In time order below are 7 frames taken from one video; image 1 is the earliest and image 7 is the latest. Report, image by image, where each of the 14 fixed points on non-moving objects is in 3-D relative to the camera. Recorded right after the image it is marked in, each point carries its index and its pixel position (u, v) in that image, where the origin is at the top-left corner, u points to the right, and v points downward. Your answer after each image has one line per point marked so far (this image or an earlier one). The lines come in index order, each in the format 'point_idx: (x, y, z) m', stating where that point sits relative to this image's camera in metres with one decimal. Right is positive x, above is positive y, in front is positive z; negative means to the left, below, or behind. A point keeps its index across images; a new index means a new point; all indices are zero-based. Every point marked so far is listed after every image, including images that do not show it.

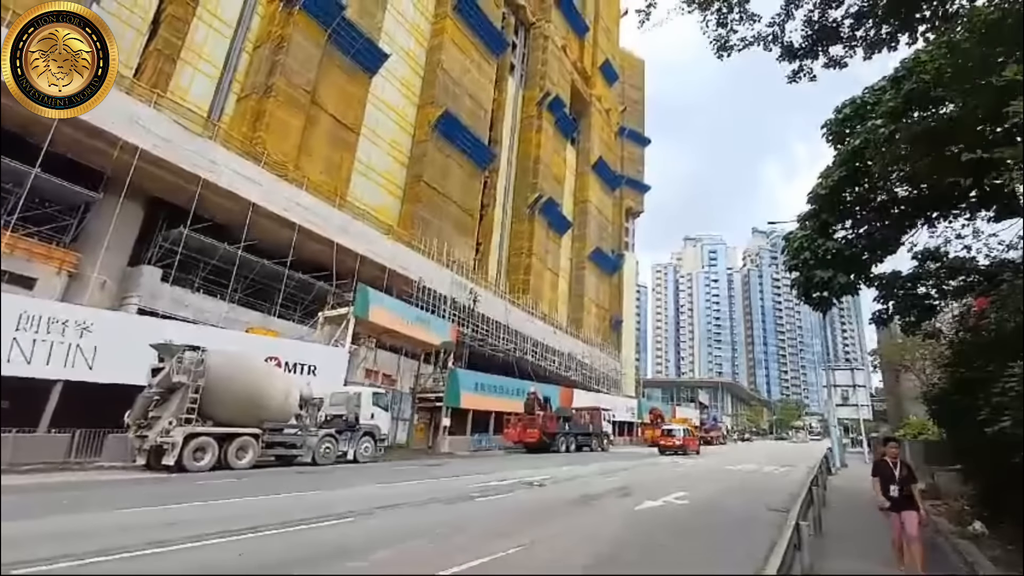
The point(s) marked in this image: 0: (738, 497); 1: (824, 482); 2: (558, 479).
0: (+4.5, -4.1, +10.9) m
1: (+8.0, -5.0, +14.3) m
2: (+1.0, -4.0, +11.9) m
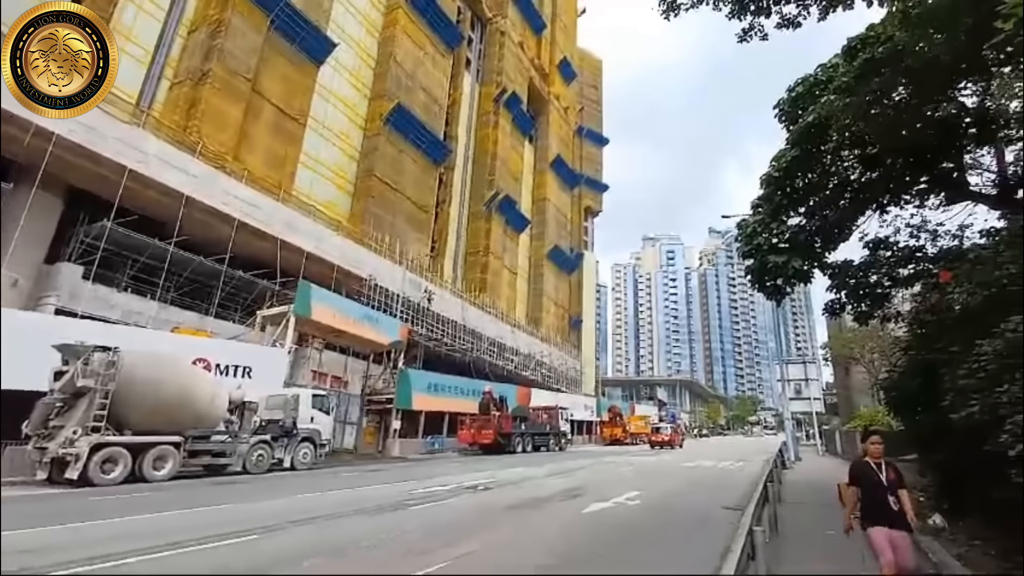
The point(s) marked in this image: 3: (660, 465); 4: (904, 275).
0: (+3.4, -3.9, +10.4) m
1: (+6.7, -4.8, +14.0) m
2: (-0.1, -3.8, +11.2) m
3: (+4.8, -5.8, +18.2) m
4: (+8.1, +0.3, +11.6) m
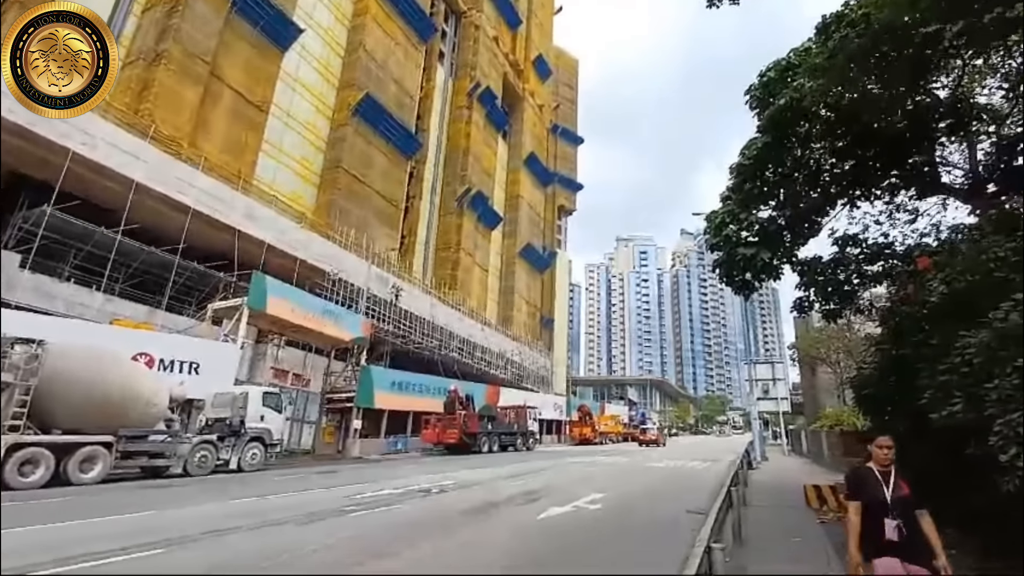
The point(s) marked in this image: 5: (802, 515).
0: (+2.6, -3.8, +10.0) m
1: (+5.7, -4.7, +13.8) m
2: (-1.0, -3.7, +10.6) m
3: (+3.6, -5.7, +17.9) m
4: (+7.3, +0.3, +11.4) m
5: (+4.8, -3.8, +9.3) m
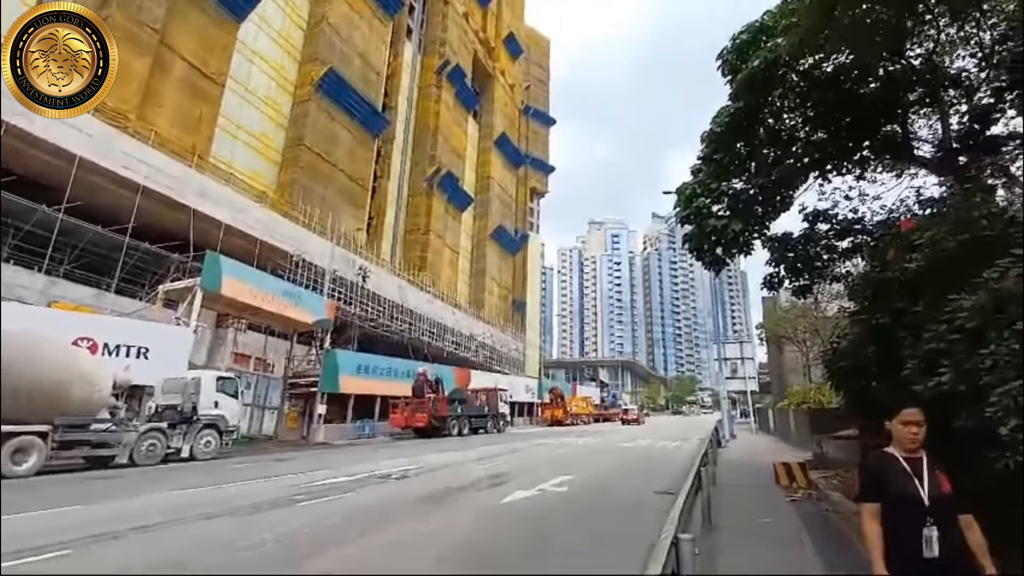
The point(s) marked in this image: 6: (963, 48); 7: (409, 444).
0: (+2.0, -3.4, +9.8) m
1: (+5.0, -4.2, +13.7) m
2: (-1.6, -3.3, +10.2) m
3: (+2.7, -5.0, +17.7) m
4: (+6.6, +0.8, +11.3) m
5: (+4.2, -3.4, +9.1) m
6: (+6.8, +3.6, +8.4) m
7: (-3.6, -5.5, +19.8) m
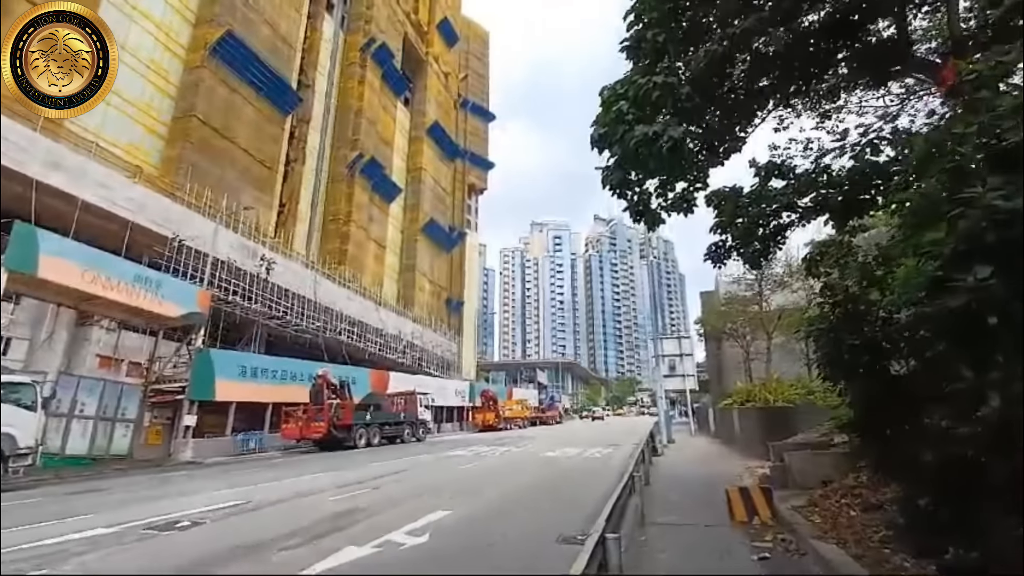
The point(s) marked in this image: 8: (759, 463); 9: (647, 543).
0: (+0.3, -2.9, +7.2) m
1: (+2.8, -3.7, +11.4) m
2: (-3.4, -2.8, +7.2) m
3: (+0.1, -4.6, +15.2) m
4: (+4.7, +1.3, +9.2) m
5: (+2.5, -2.9, +6.8) m
6: (+5.2, +4.1, +6.4) m
7: (-6.3, -5.1, +16.6) m
8: (+6.8, -4.8, +15.3) m
9: (+1.7, -2.9, +6.7) m
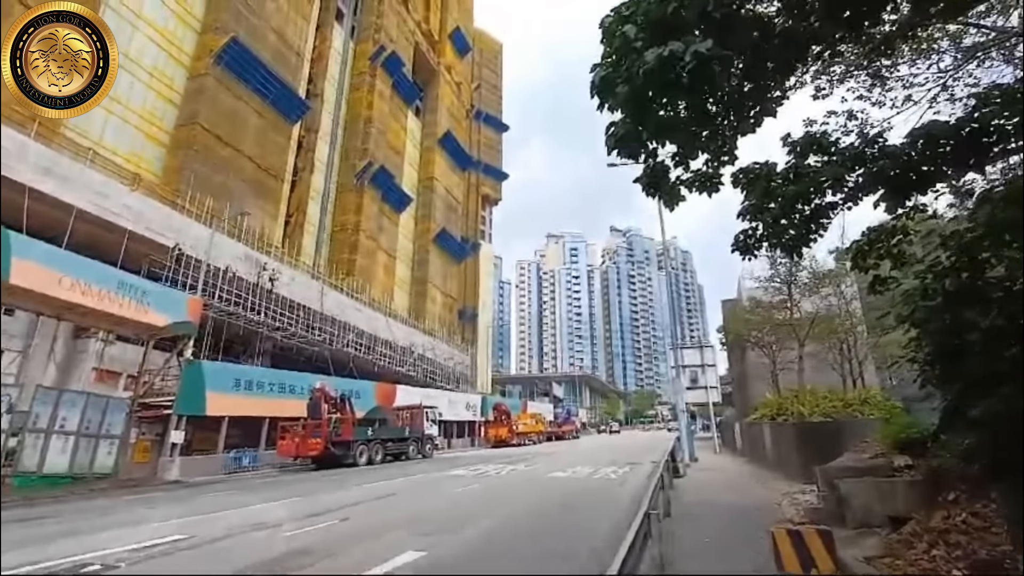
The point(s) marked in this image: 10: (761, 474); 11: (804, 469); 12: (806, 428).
0: (+0.2, -2.8, +6.0) m
1: (+2.9, -3.7, +10.0) m
2: (-3.4, -2.7, +6.1) m
3: (+0.3, -4.7, +13.9) m
4: (+4.7, +1.4, +7.9) m
5: (+2.4, -2.8, +5.5) m
6: (+5.0, +4.3, +5.1) m
7: (-6.1, -5.3, +15.5) m
8: (+7.0, -4.8, +13.9) m
9: (+1.6, -2.8, +5.4) m
10: (+7.3, -5.4, +16.6) m
11: (+7.5, -4.7, +14.7) m
12: (+7.7, -3.6, +14.8) m
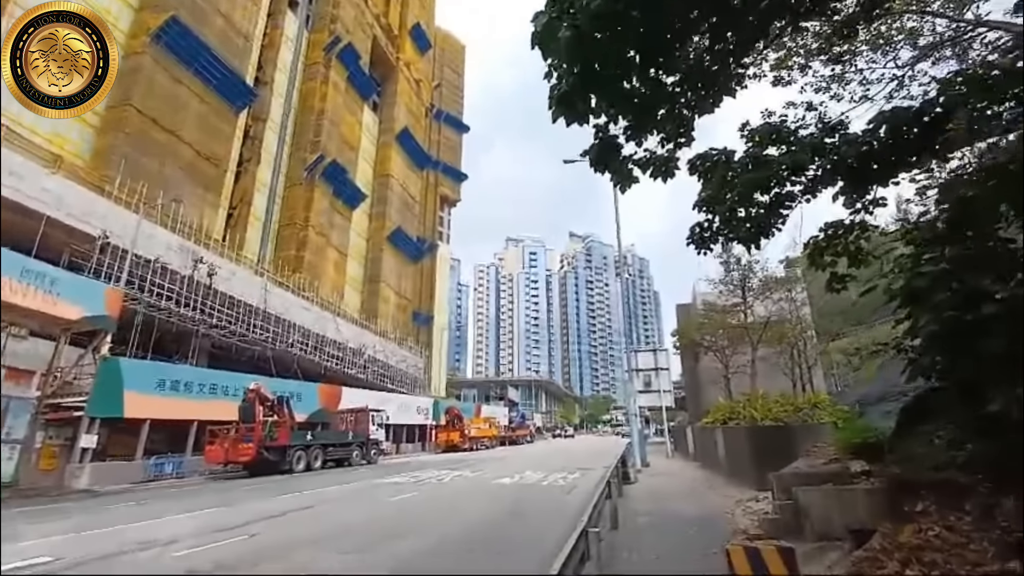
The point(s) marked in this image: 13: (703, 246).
0: (-0.5, -2.6, +5.3) m
1: (+1.8, -3.6, +9.5) m
2: (-4.1, -2.5, +5.2) m
3: (-1.0, -4.6, +13.2) m
4: (+3.9, +1.4, +7.5) m
5: (+1.8, -2.7, +4.9) m
6: (+4.5, +4.3, +4.9) m
7: (-7.5, -5.1, +14.3) m
8: (+5.7, -4.9, +13.6) m
9: (+0.9, -2.7, +4.8) m
10: (+5.8, -5.5, +16.4) m
11: (+6.2, -4.7, +14.5) m
12: (+6.3, -3.7, +14.6) m
13: (+3.0, +0.5, +8.8) m
